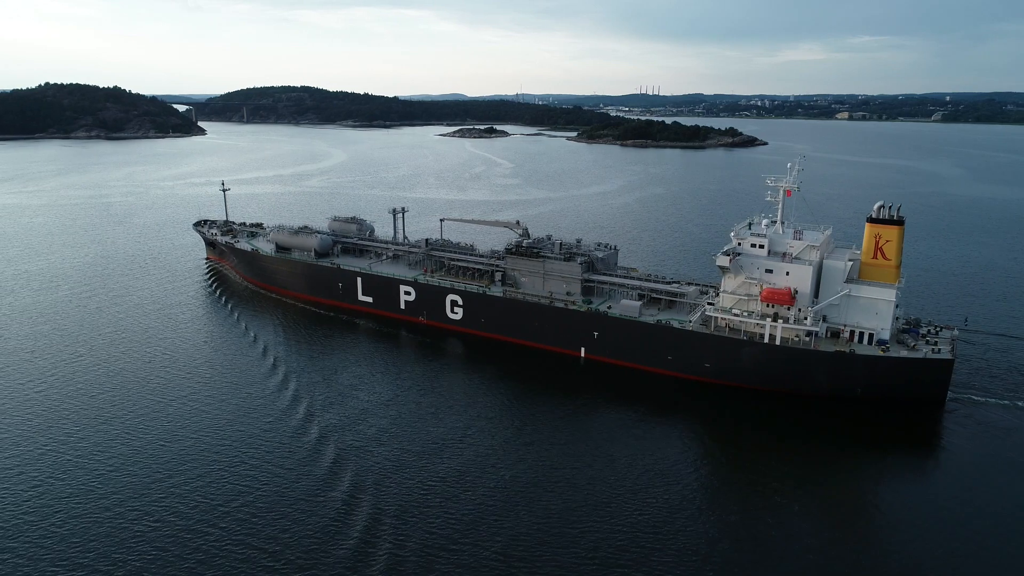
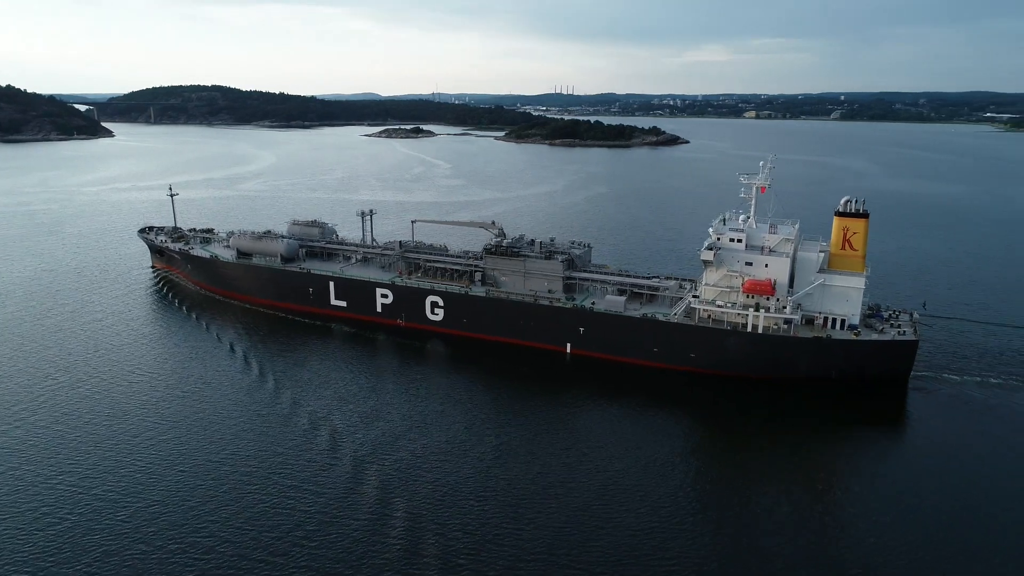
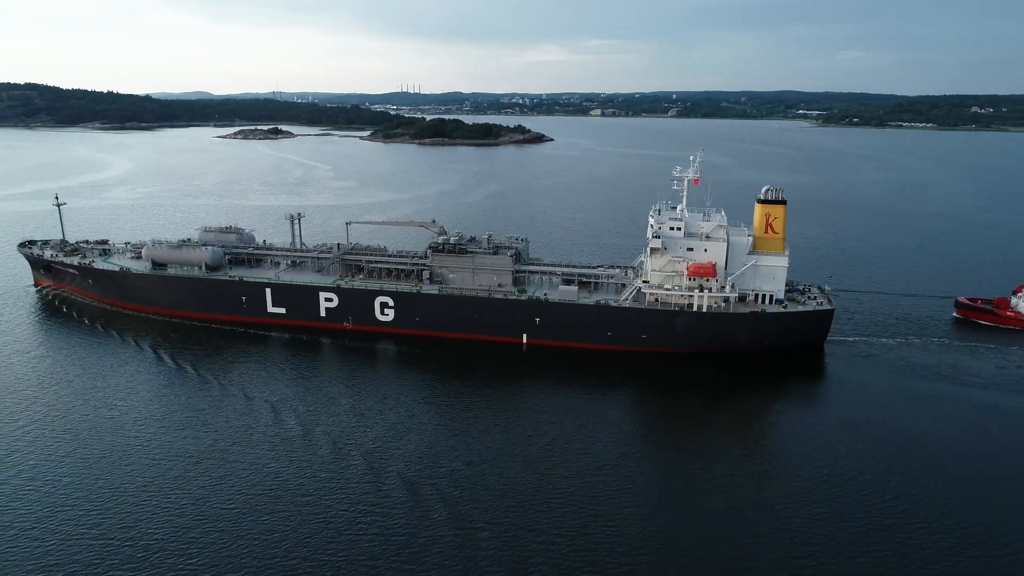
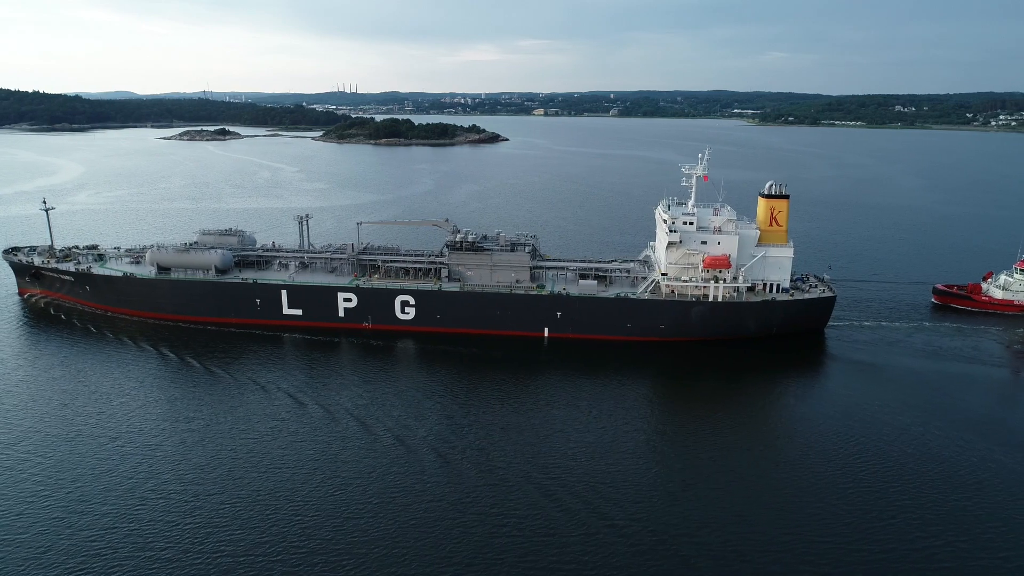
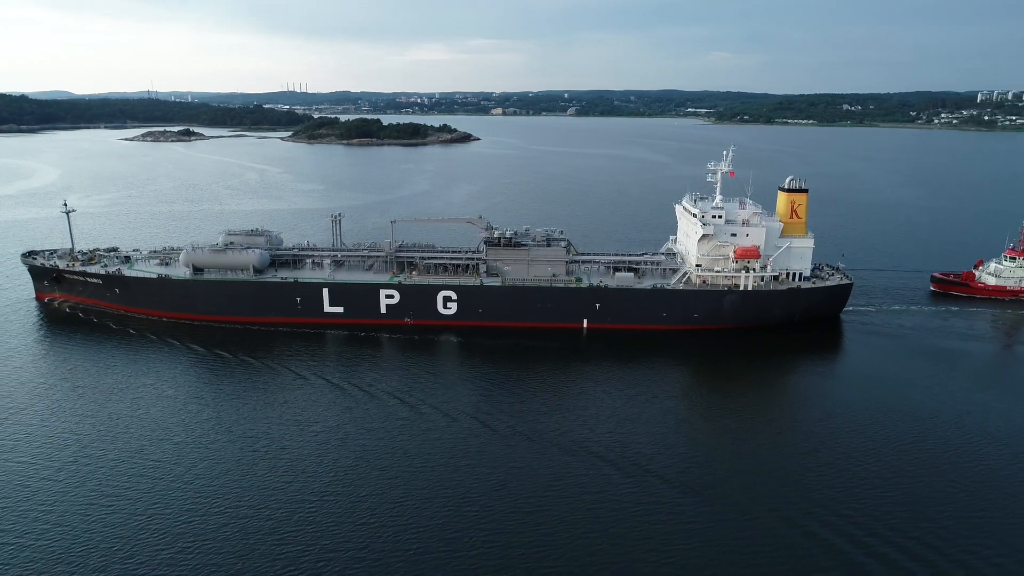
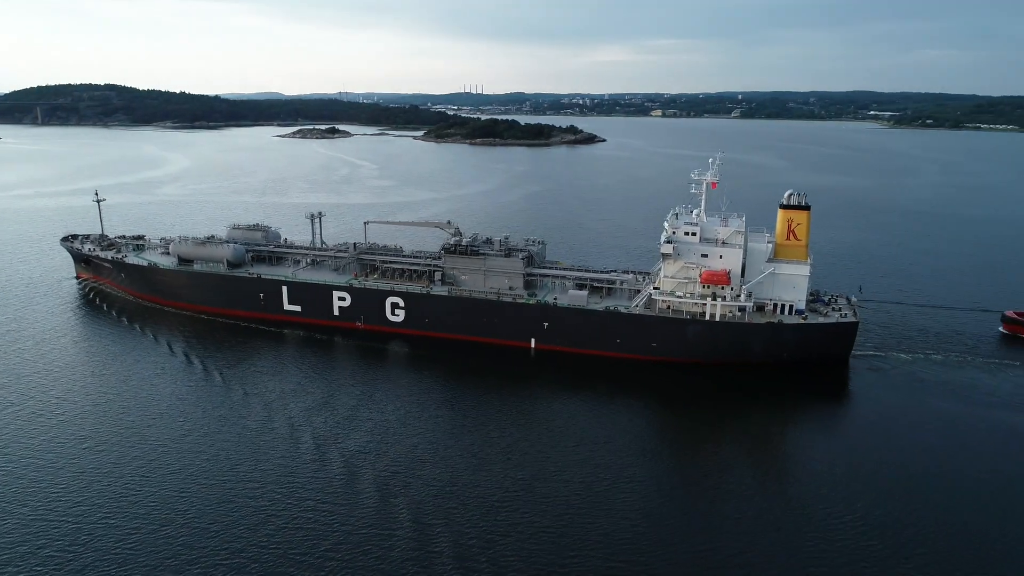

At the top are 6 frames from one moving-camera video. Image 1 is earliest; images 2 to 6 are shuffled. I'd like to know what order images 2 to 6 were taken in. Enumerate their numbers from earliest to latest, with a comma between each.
2, 6, 3, 4, 5
